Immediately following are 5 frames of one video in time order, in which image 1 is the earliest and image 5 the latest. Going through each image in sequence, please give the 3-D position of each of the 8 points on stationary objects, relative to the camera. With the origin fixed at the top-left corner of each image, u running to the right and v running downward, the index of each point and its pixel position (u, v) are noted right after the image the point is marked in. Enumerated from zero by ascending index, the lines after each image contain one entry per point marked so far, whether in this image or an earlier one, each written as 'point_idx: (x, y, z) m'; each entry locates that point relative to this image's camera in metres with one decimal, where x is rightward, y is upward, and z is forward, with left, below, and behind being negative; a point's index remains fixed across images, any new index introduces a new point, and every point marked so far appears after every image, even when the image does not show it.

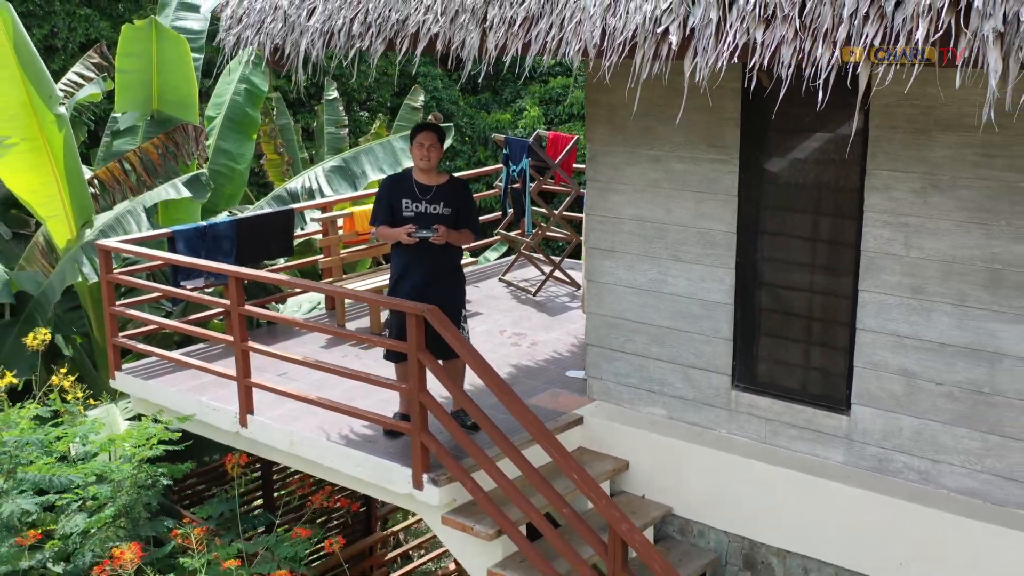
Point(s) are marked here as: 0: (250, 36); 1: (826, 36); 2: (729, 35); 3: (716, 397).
0: (-0.7, +0.7, +5.1) m
1: (+0.6, +0.5, +3.3) m
2: (+0.4, +0.5, +3.5) m
3: (+0.6, -0.3, +5.4) m
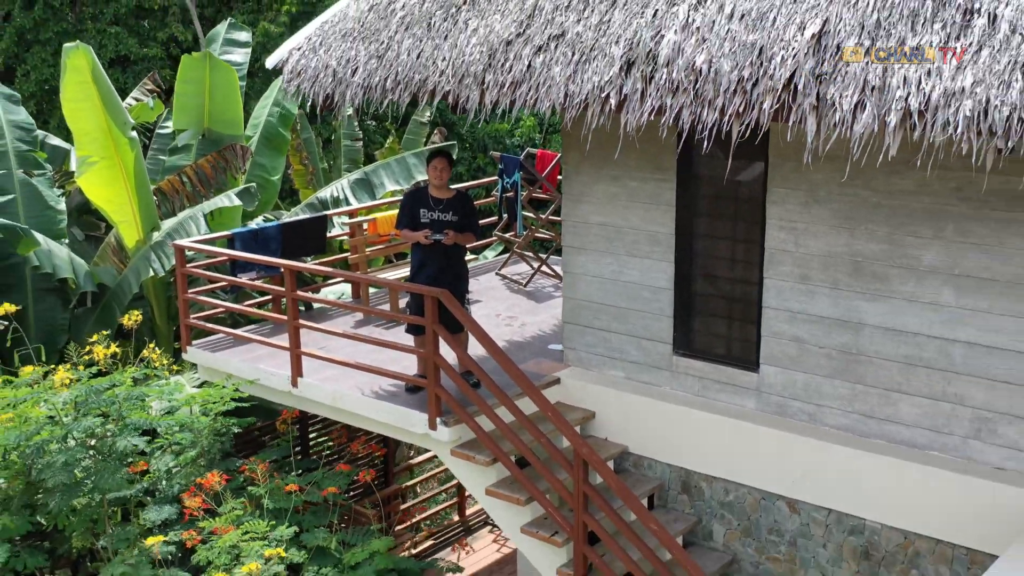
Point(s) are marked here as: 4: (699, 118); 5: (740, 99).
0: (-0.8, +0.8, +6.8) m
1: (+0.6, +0.5, +4.9) m
2: (+0.4, +0.5, +5.1) m
3: (+0.6, -0.3, +7.1) m
4: (+0.5, +0.5, +5.0) m
5: (+0.6, +0.5, +4.8) m
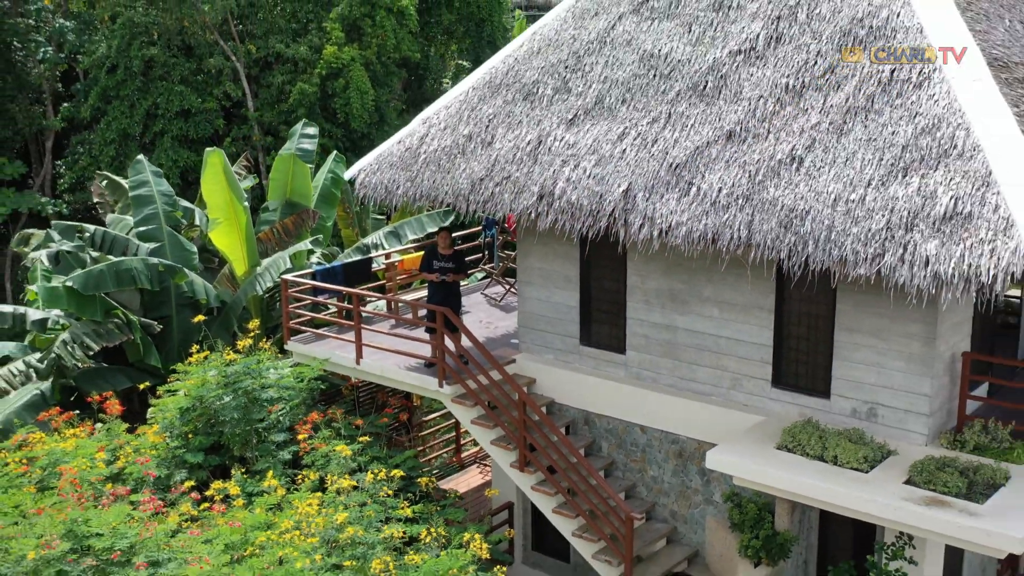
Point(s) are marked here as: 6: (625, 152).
0: (-0.9, +0.6, +11.9) m
1: (+0.4, +0.4, +10.0) m
2: (+0.2, +0.4, +10.2) m
3: (+0.4, -0.4, +12.2) m
4: (+0.4, +0.3, +10.1) m
5: (+0.4, +0.4, +9.9) m
6: (+0.6, +0.8, +10.0) m
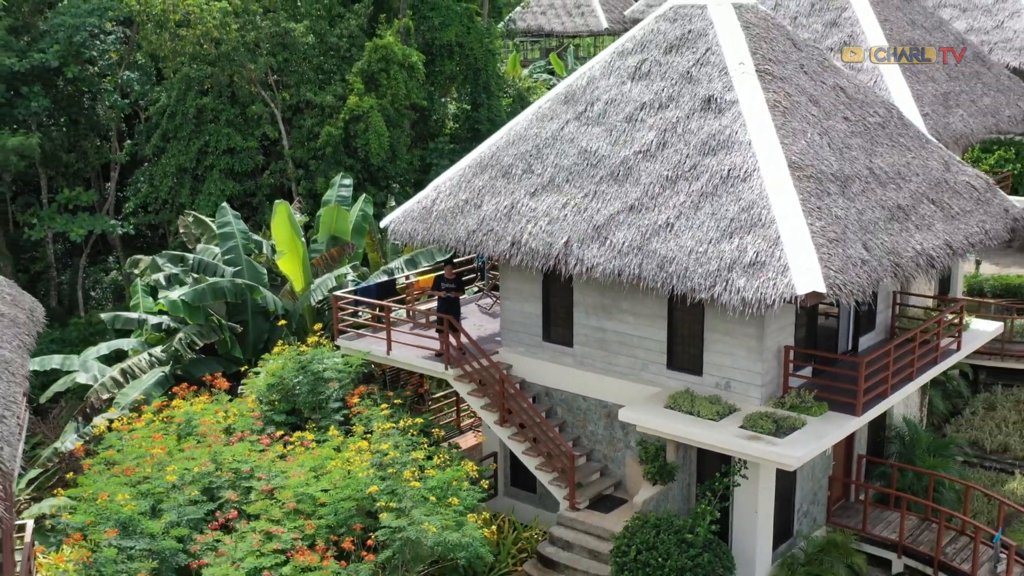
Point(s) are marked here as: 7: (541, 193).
0: (-1.1, +0.5, +17.3) m
1: (+0.2, +0.2, +15.5) m
2: (+0.1, +0.3, +15.6) m
3: (+0.3, -0.6, +17.6) m
4: (+0.2, +0.2, +15.5) m
5: (+0.3, +0.2, +15.3) m
6: (+0.5, +0.6, +15.5) m
7: (+0.3, +0.9, +16.0) m
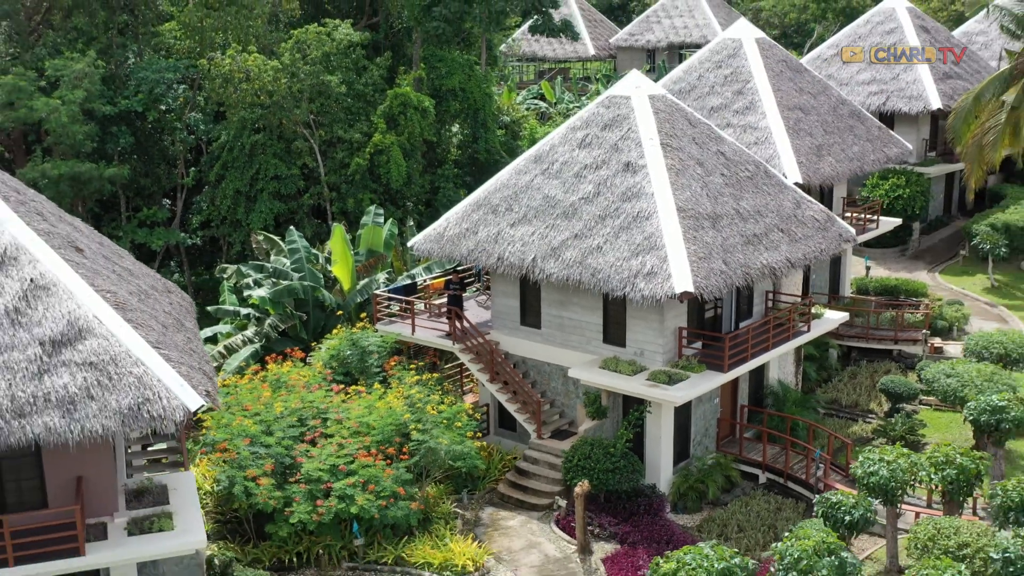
0: (-1.3, +0.5, +25.1) m
1: (0.0, +0.2, +23.2) m
2: (-0.1, +0.3, +23.4) m
3: (+0.1, -0.6, +25.4) m
4: (0.0, +0.2, +23.3) m
5: (+0.1, +0.2, +23.1) m
6: (+0.3, +0.6, +23.2) m
7: (+0.1, +0.8, +23.8) m
